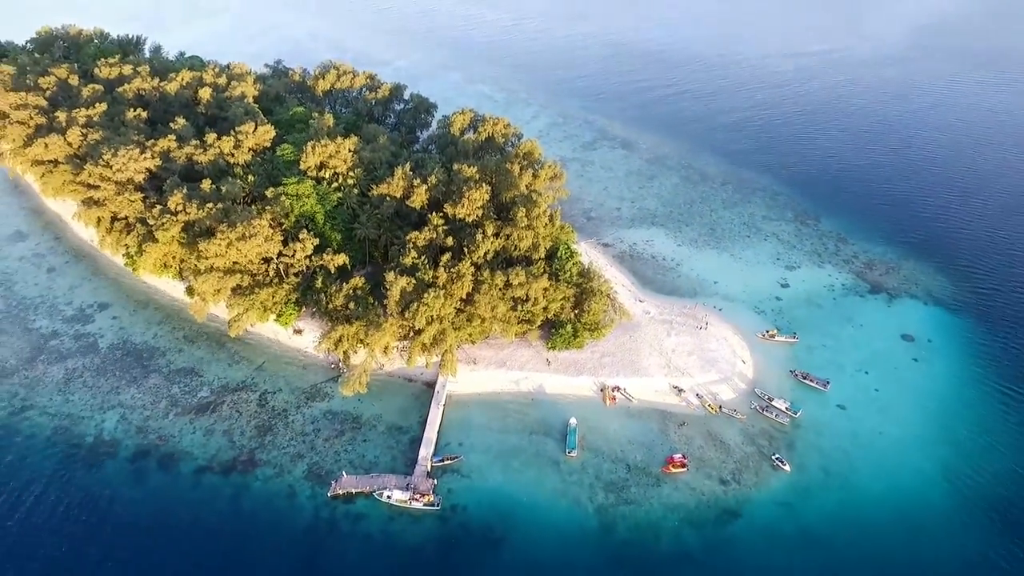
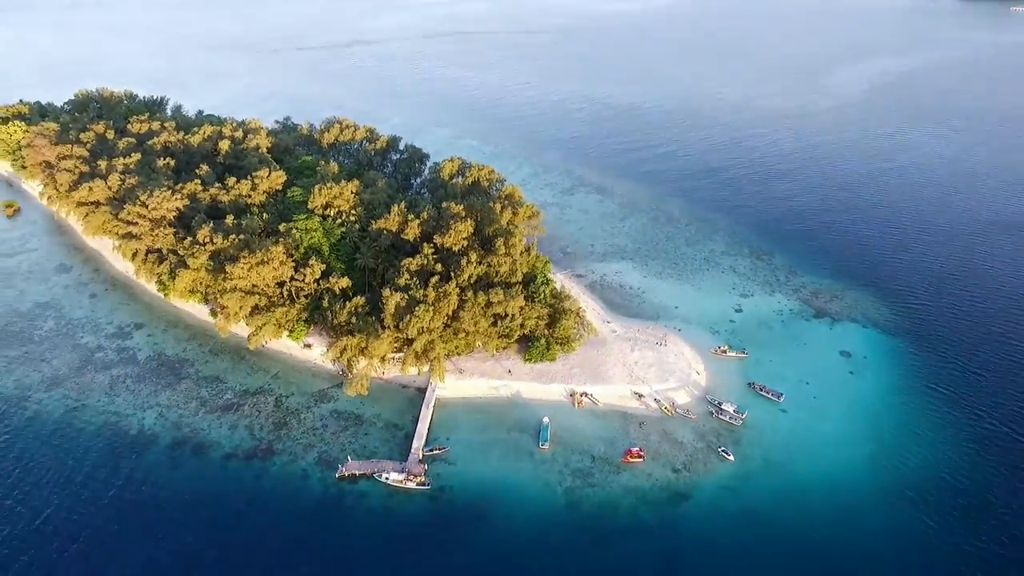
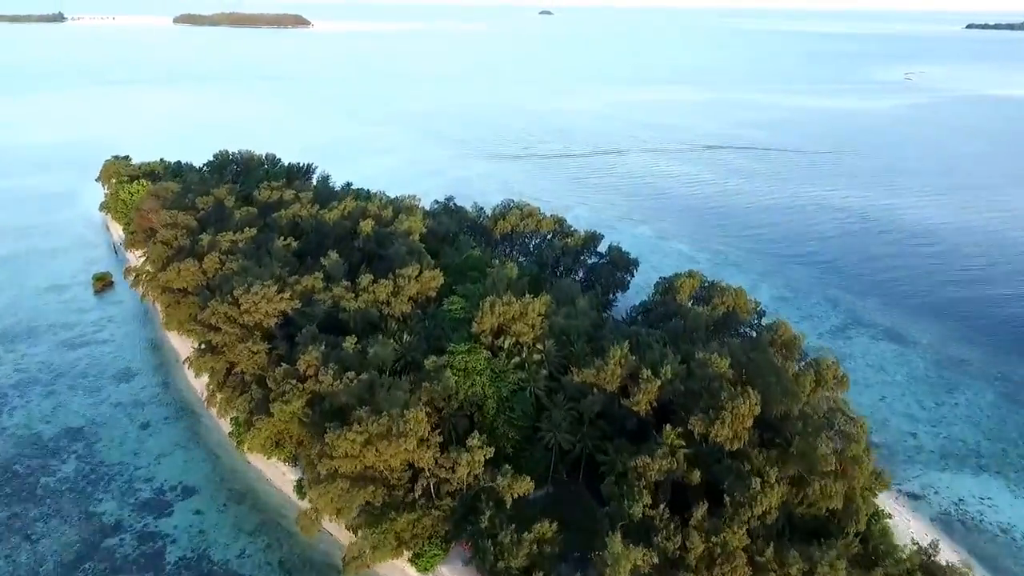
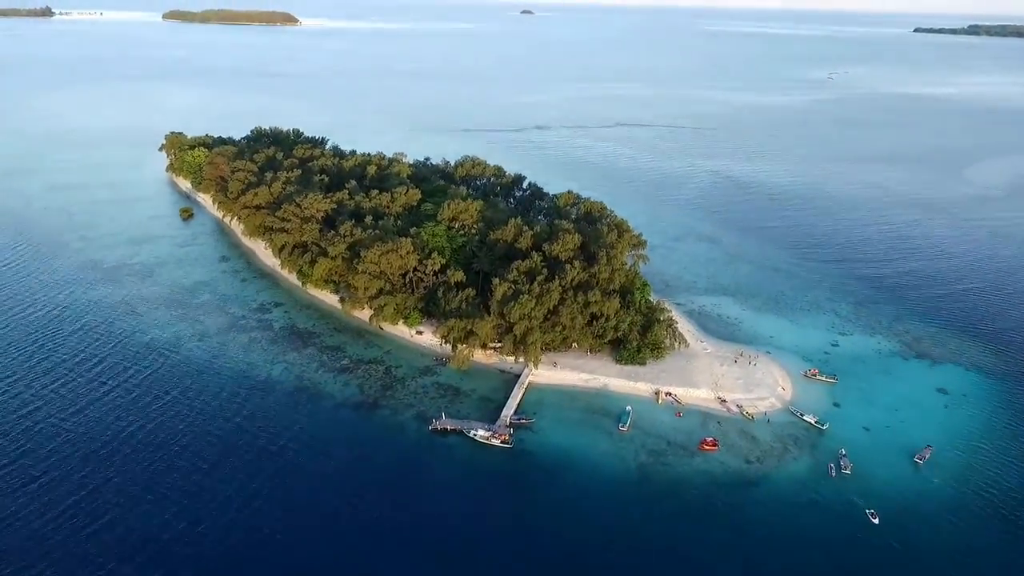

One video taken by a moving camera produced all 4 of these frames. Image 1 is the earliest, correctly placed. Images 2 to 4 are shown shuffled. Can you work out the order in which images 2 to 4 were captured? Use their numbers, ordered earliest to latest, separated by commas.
2, 4, 3
